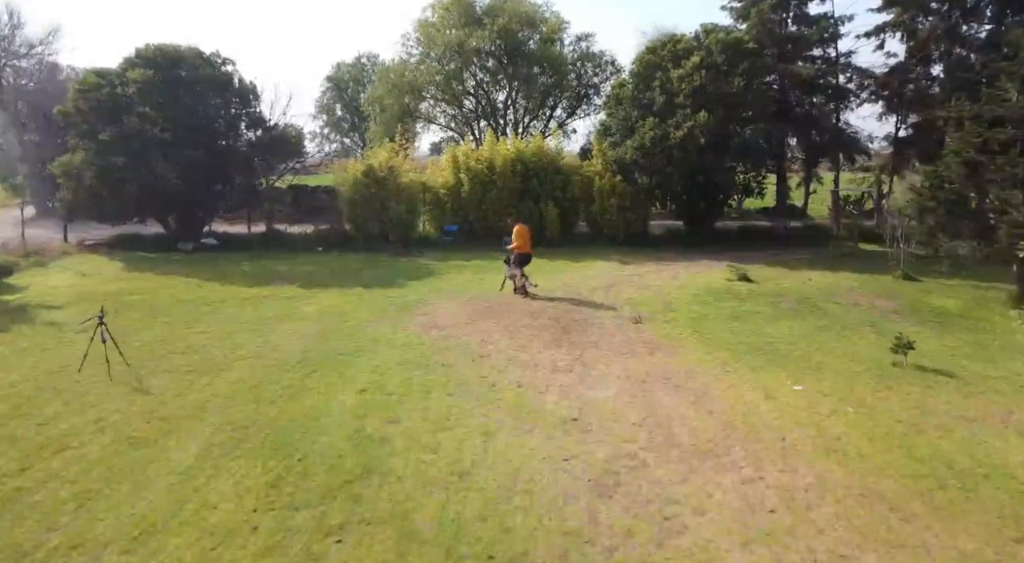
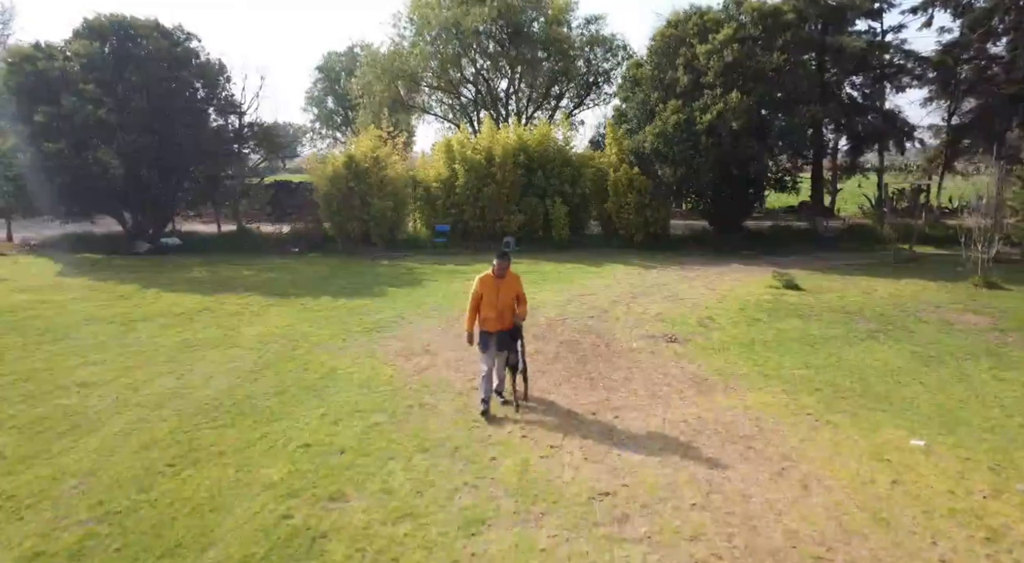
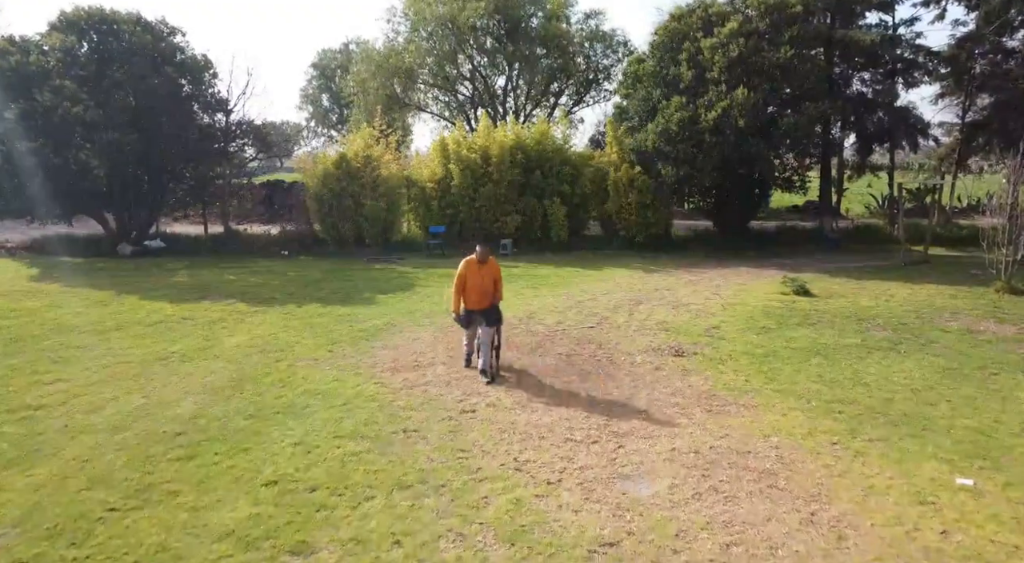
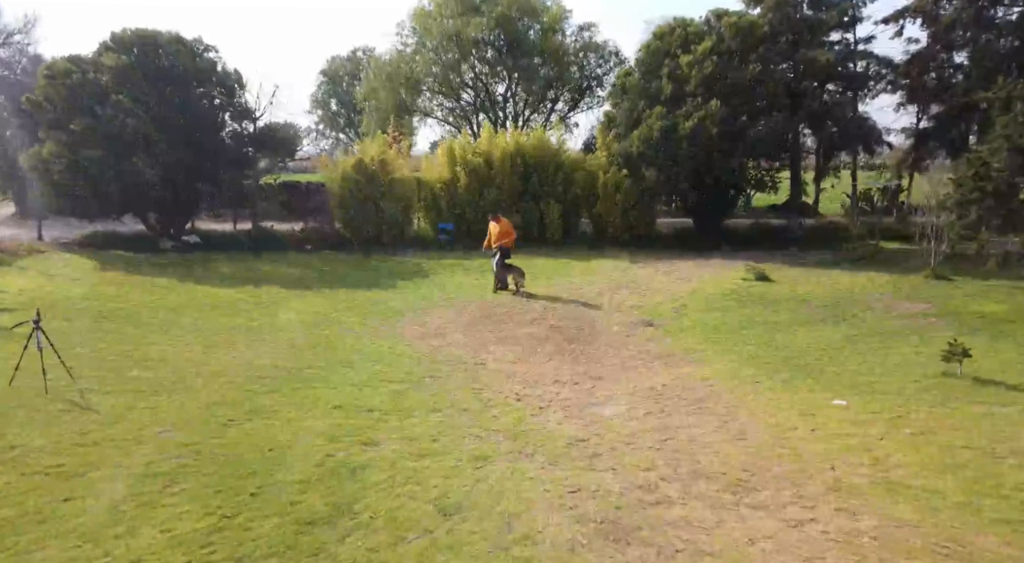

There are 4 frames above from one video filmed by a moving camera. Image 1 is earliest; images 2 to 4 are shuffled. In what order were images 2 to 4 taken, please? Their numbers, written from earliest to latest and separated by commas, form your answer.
4, 3, 2
